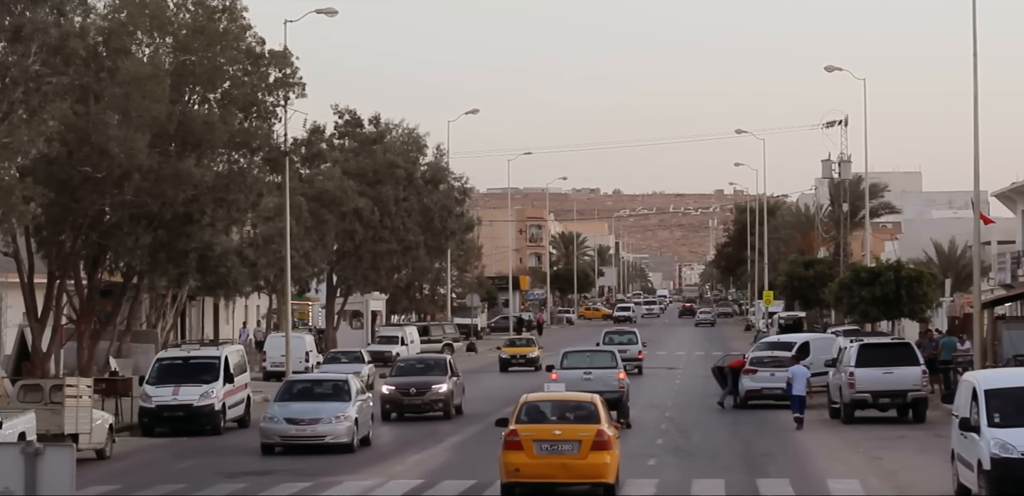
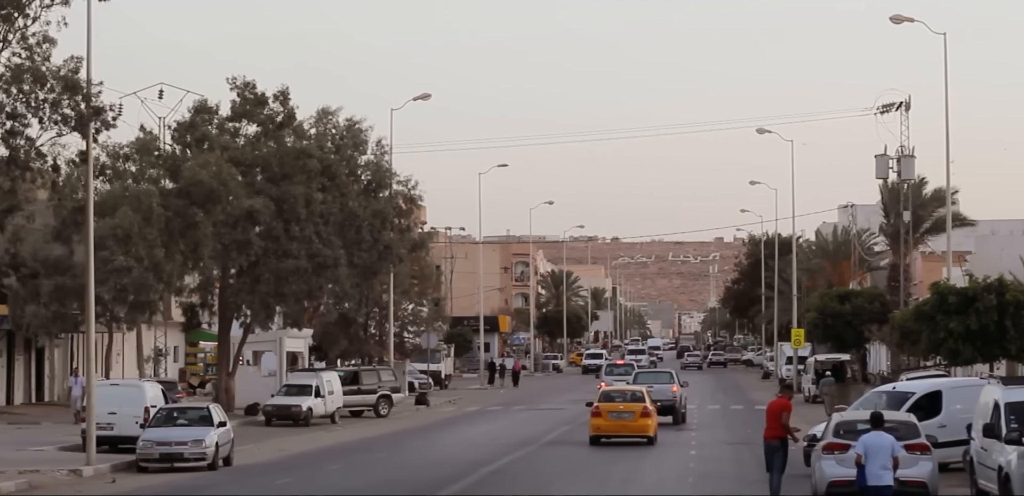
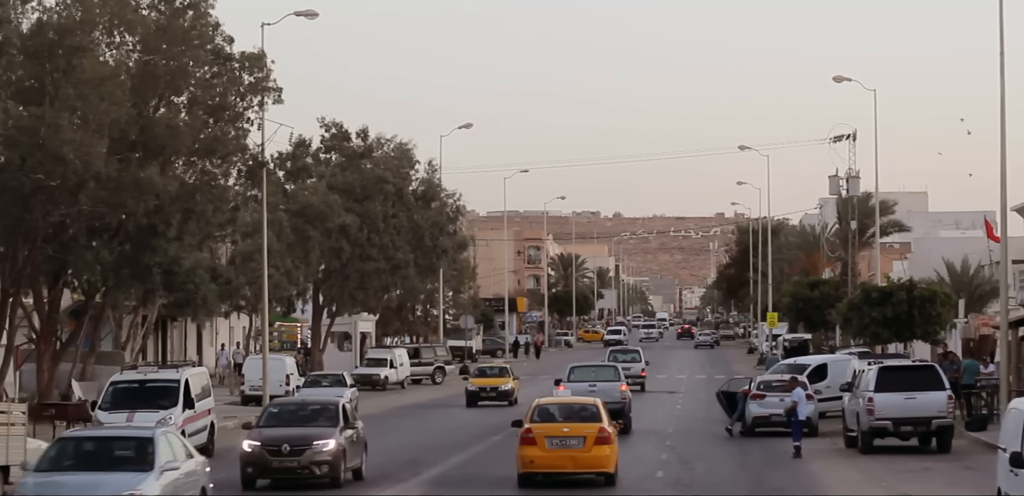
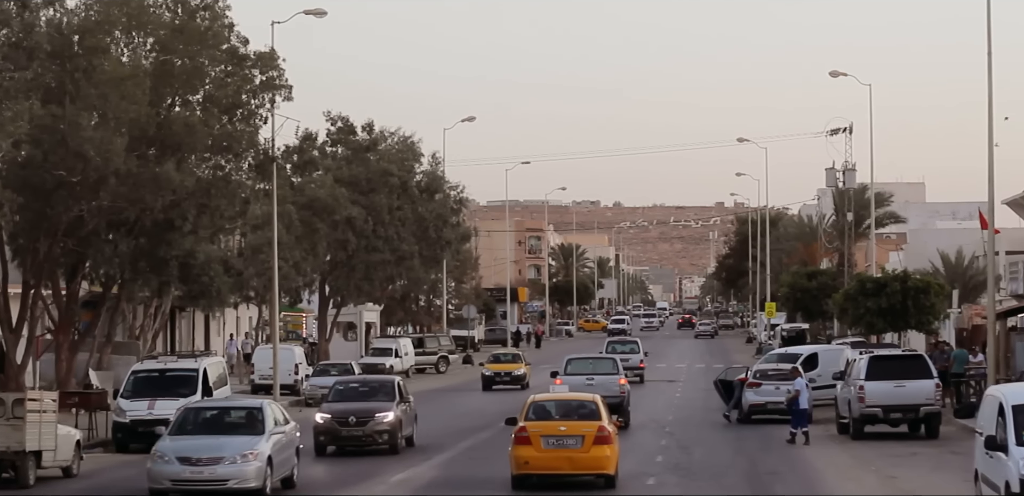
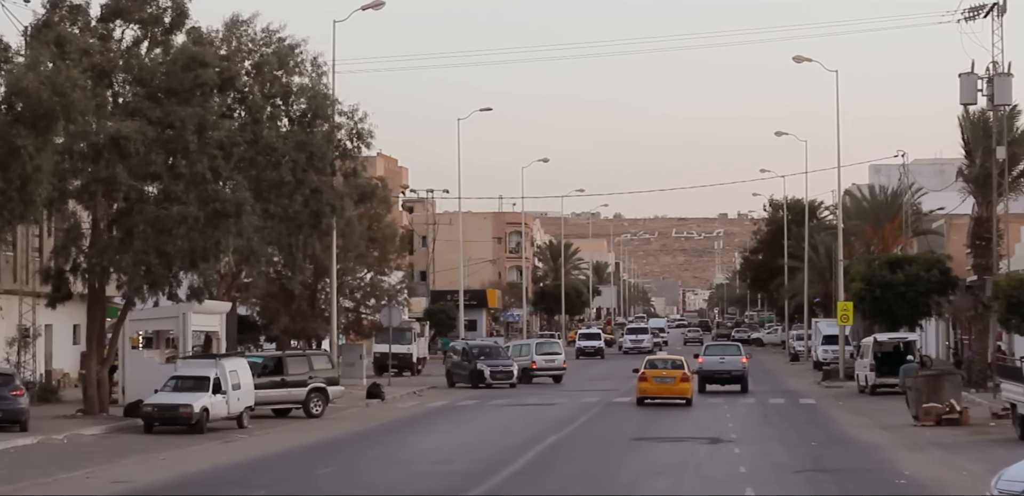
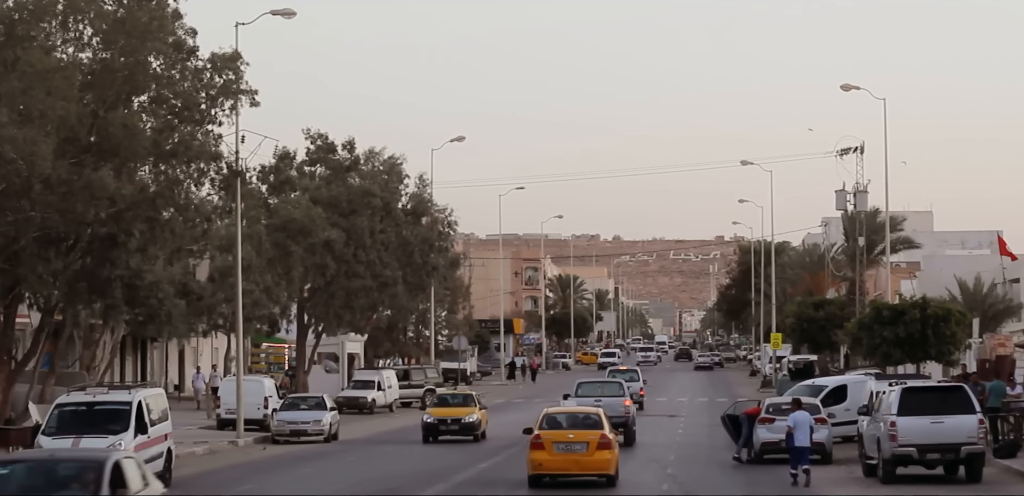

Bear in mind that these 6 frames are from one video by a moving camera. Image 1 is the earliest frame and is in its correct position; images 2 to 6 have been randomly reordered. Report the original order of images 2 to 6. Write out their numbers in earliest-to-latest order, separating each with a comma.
4, 3, 6, 2, 5
